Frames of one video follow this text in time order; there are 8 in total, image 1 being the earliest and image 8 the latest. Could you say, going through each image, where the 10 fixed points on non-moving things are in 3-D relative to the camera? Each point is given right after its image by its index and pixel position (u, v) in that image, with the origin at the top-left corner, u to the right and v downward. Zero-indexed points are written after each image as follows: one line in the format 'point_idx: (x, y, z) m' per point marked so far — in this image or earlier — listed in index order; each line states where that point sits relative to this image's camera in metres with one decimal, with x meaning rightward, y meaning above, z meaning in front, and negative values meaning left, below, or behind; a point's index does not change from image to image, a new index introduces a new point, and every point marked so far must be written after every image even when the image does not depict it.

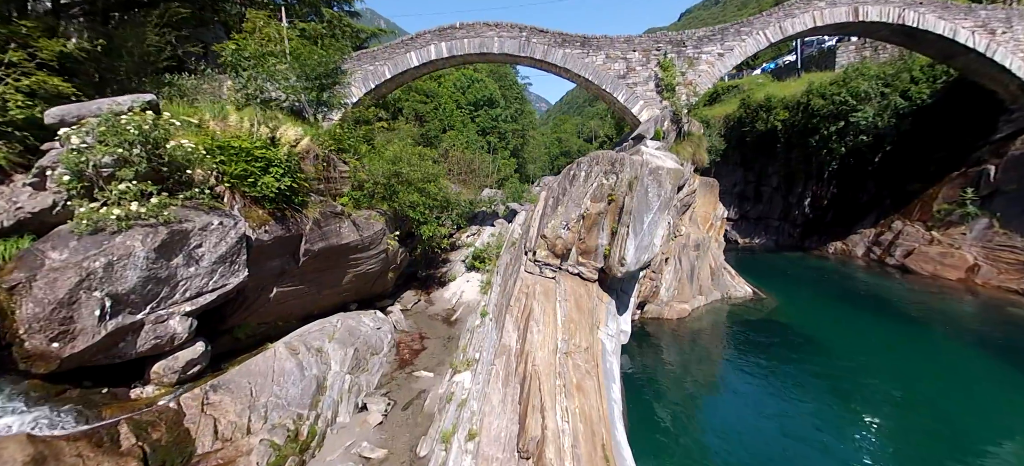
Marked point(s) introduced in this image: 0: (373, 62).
0: (-3.7, +4.6, +10.9) m
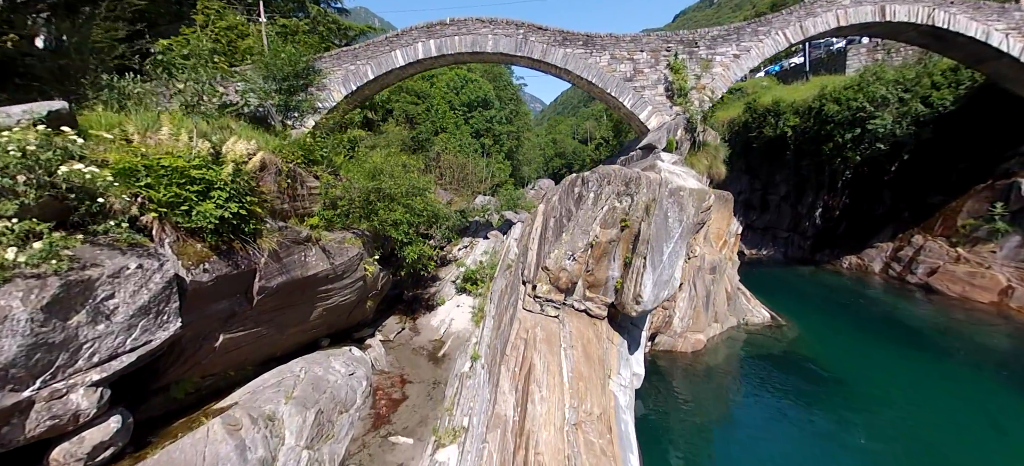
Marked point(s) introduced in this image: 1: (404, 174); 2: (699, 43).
0: (-3.8, +4.2, +9.9) m
1: (-2.2, +1.2, +8.3) m
2: (+4.3, +4.4, +9.4) m
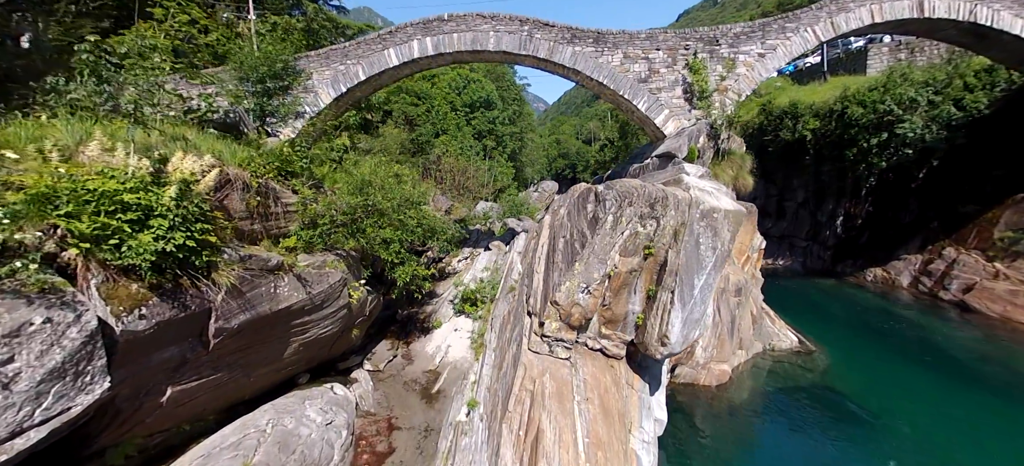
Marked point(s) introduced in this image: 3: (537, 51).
0: (-3.7, +3.8, +9.1) m
1: (-2.1, +0.9, +7.5) m
2: (+4.4, +4.1, +8.6) m
3: (+0.5, +3.9, +8.7) m
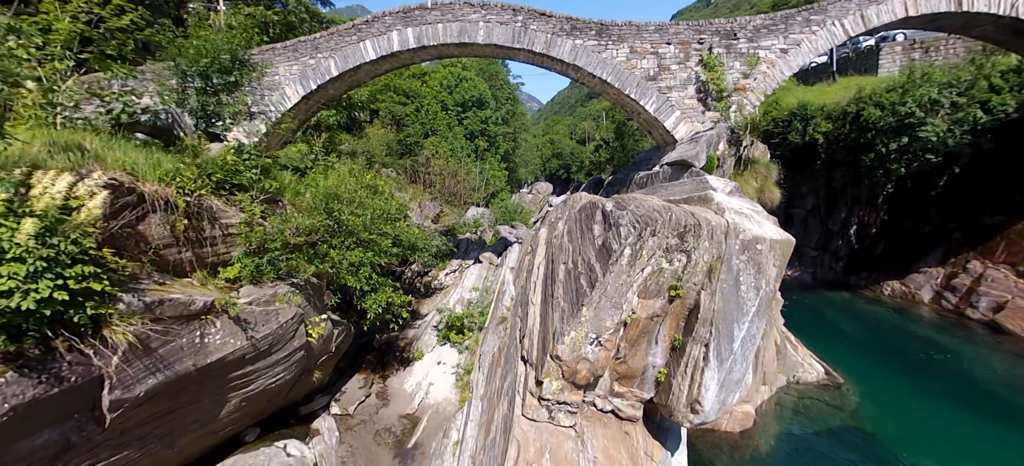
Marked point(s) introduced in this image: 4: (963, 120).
0: (-3.9, +3.5, +8.0) m
1: (-2.3, +0.6, +6.5) m
2: (+4.2, +3.7, +7.6) m
3: (+0.4, +3.6, +7.7) m
4: (+11.8, +3.0, +10.6) m
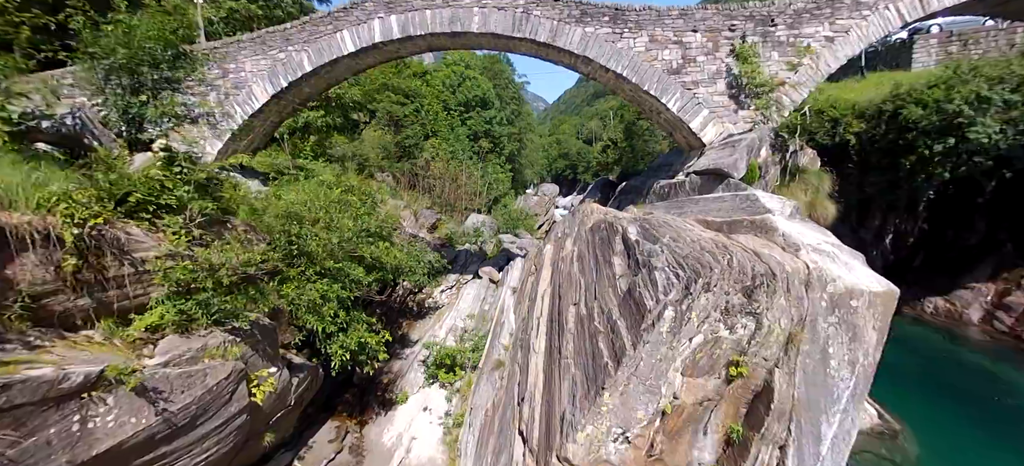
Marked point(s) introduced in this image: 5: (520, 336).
0: (-3.9, +3.2, +7.0) m
1: (-2.3, +0.2, +5.4) m
2: (+4.2, +3.4, +6.5) m
3: (+0.4, +3.2, +6.6) m
4: (+11.8, +2.7, +9.4) m
5: (+0.1, -1.3, +5.3) m
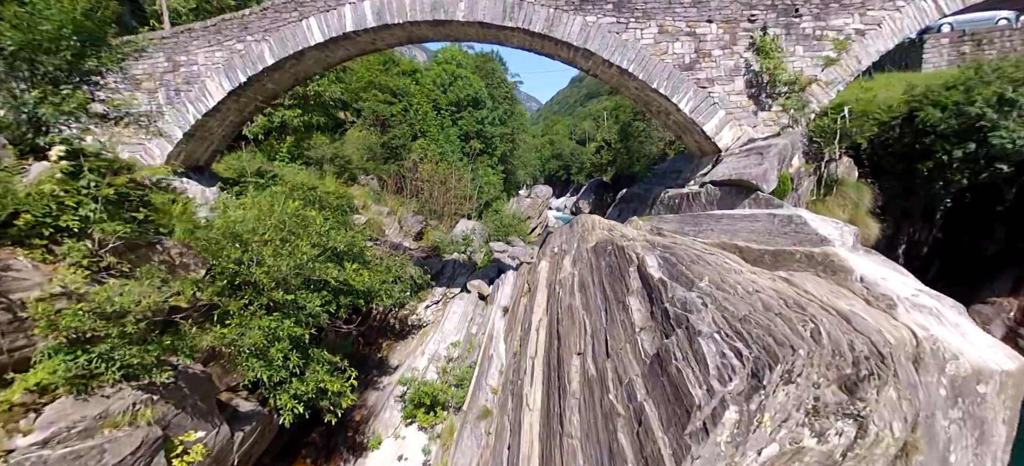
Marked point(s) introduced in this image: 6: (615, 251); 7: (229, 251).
0: (-4.0, +3.0, +6.1) m
1: (-2.4, 0.0, +4.6) m
2: (+4.1, +3.2, +5.8) m
3: (+0.2, +3.0, +5.8) m
4: (+11.6, +2.4, +8.8) m
5: (0.0, -1.6, +4.5) m
6: (+1.0, -0.2, +3.9) m
7: (-2.8, -0.2, +3.9) m
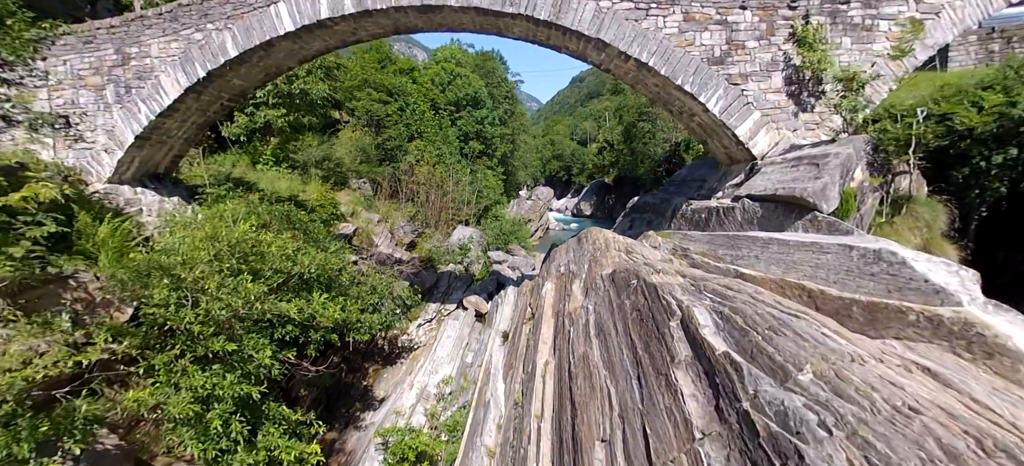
0: (-4.0, +2.7, +5.2) m
1: (-2.4, -0.3, +3.8) m
2: (+4.1, +2.9, +4.9) m
3: (+0.3, +2.7, +5.0) m
4: (+11.6, +2.1, +8.0) m
5: (0.0, -1.8, +3.6) m
6: (+1.0, -0.4, +3.1) m
7: (-2.8, -0.5, +3.1) m
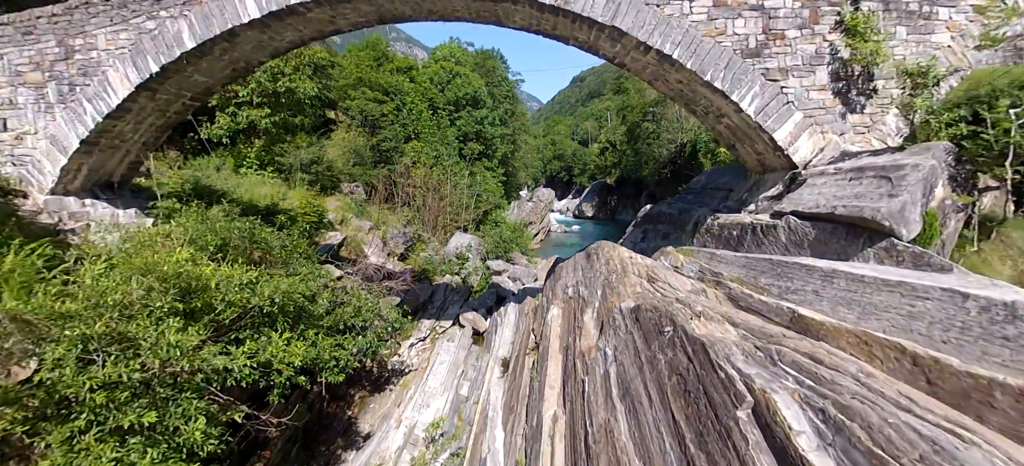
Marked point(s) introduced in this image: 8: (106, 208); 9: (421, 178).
0: (-4.0, +2.5, +4.5) m
1: (-2.4, -0.5, +3.1) m
2: (+4.1, +2.7, +4.2) m
3: (+0.3, +2.5, +4.3) m
4: (+11.7, +1.9, +7.3) m
5: (0.0, -2.0, +2.9) m
6: (+1.0, -0.6, +2.4) m
7: (-2.8, -0.7, +2.3) m
8: (-5.2, +0.3, +5.2) m
9: (-3.1, +1.7, +13.3) m
